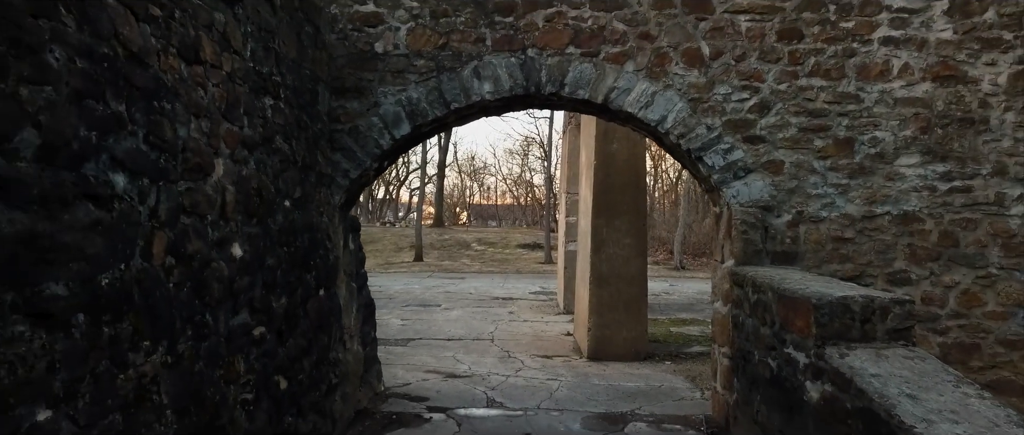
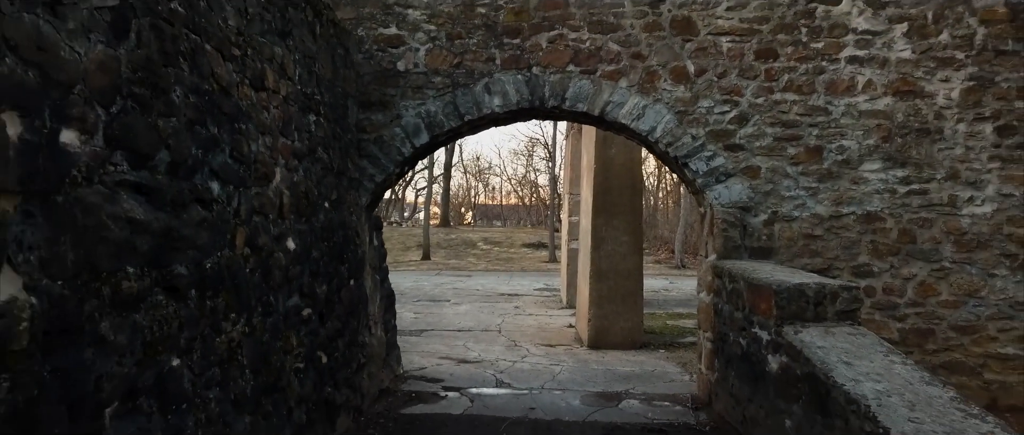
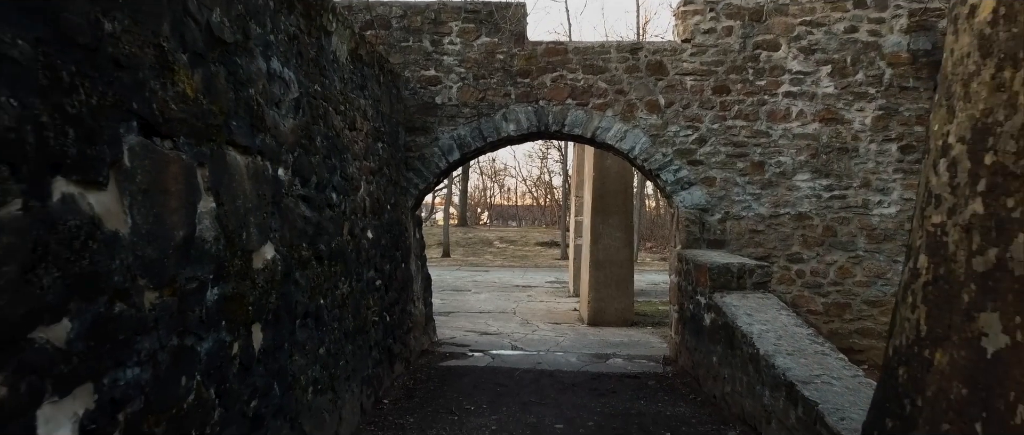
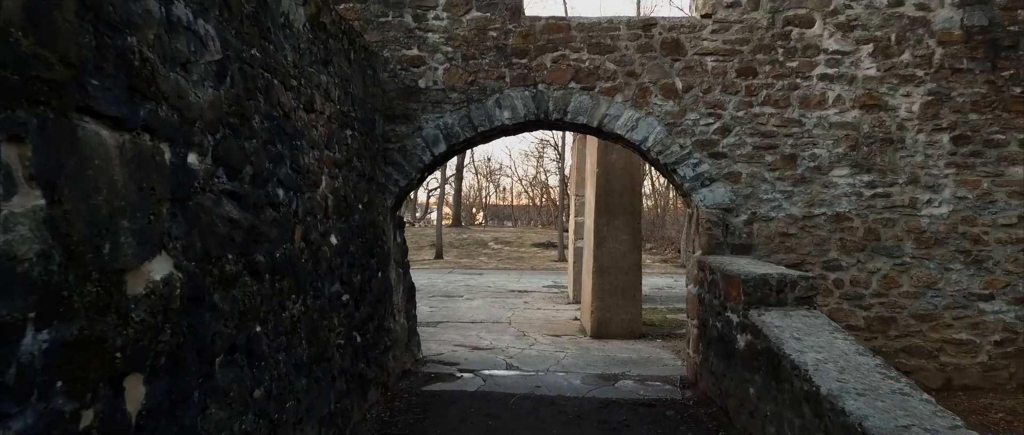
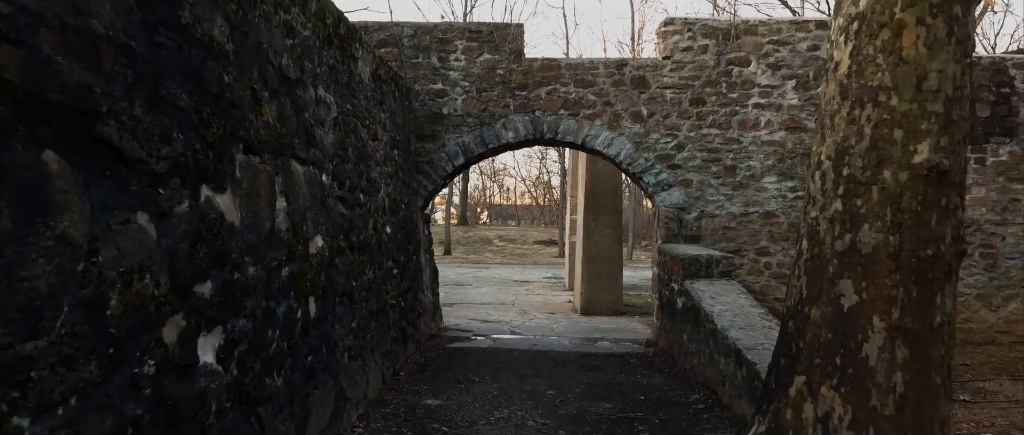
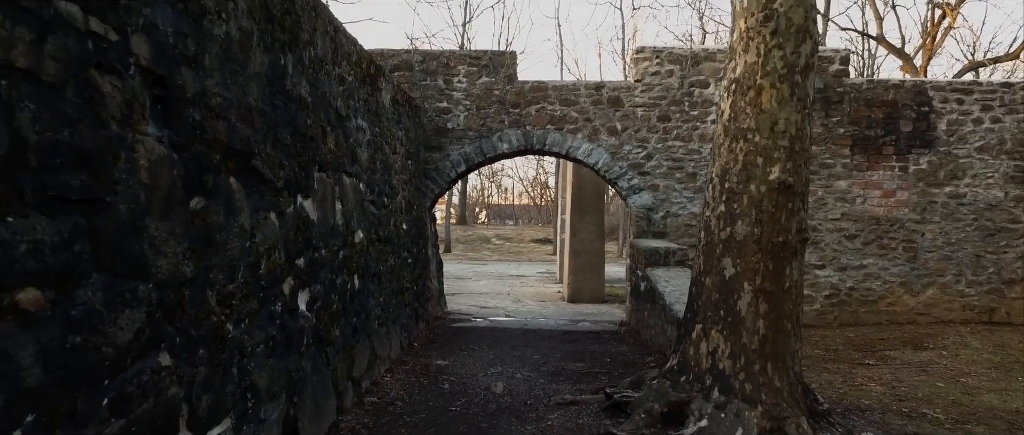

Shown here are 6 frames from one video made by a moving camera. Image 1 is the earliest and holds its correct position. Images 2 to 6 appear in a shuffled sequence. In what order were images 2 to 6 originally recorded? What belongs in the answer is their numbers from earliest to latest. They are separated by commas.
2, 4, 3, 5, 6
